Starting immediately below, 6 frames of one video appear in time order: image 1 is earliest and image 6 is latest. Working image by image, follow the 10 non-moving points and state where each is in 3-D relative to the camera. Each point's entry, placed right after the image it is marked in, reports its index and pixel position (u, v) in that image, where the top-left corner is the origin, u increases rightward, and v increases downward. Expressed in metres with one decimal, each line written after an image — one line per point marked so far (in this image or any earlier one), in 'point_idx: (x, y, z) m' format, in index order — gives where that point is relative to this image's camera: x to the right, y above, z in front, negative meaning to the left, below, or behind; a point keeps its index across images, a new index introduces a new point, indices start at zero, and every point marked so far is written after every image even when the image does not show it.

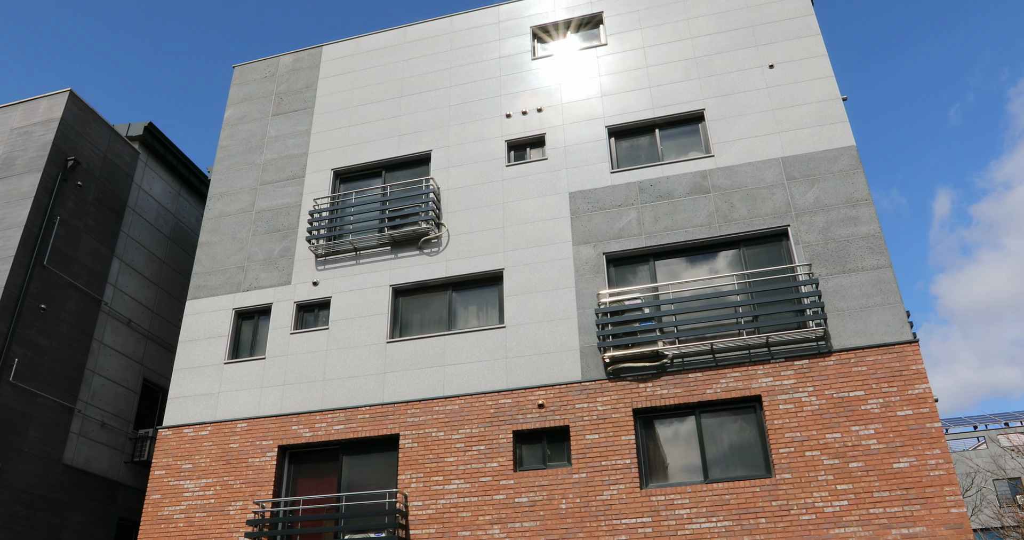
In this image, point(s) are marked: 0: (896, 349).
0: (+7.1, -1.5, +13.9) m
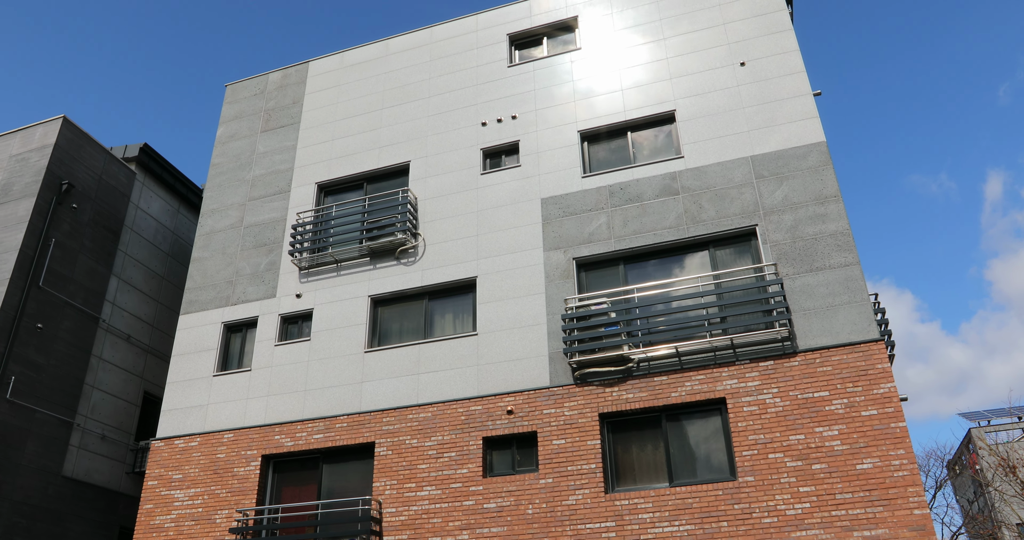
0: (+6.4, -1.4, +13.7) m
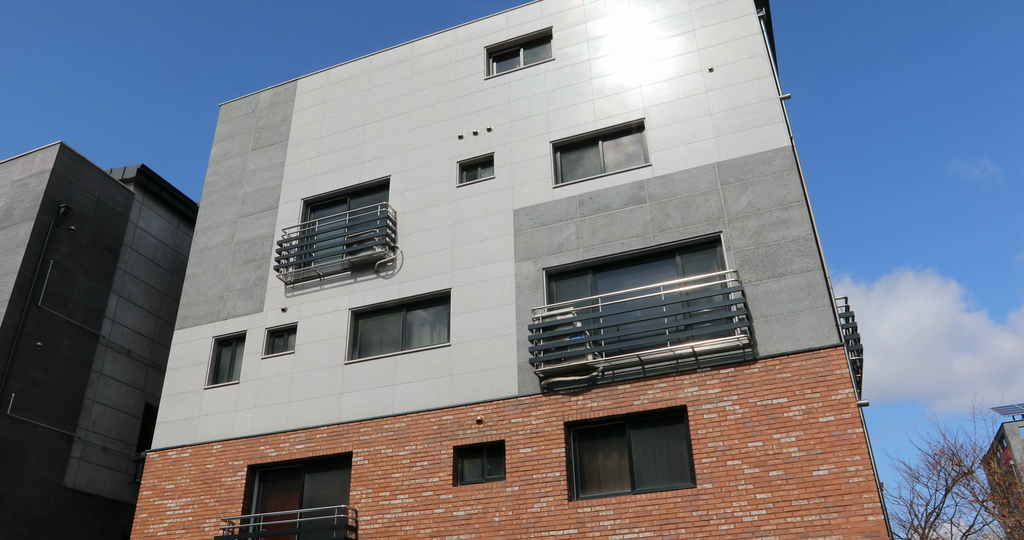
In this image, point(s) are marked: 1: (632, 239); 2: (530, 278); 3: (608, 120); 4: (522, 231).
0: (+5.6, -1.5, +13.7) m
1: (+2.6, +0.7, +16.0) m
2: (+0.4, -0.2, +16.5) m
3: (+2.3, +3.5, +17.7) m
4: (+0.2, +0.9, +17.1) m
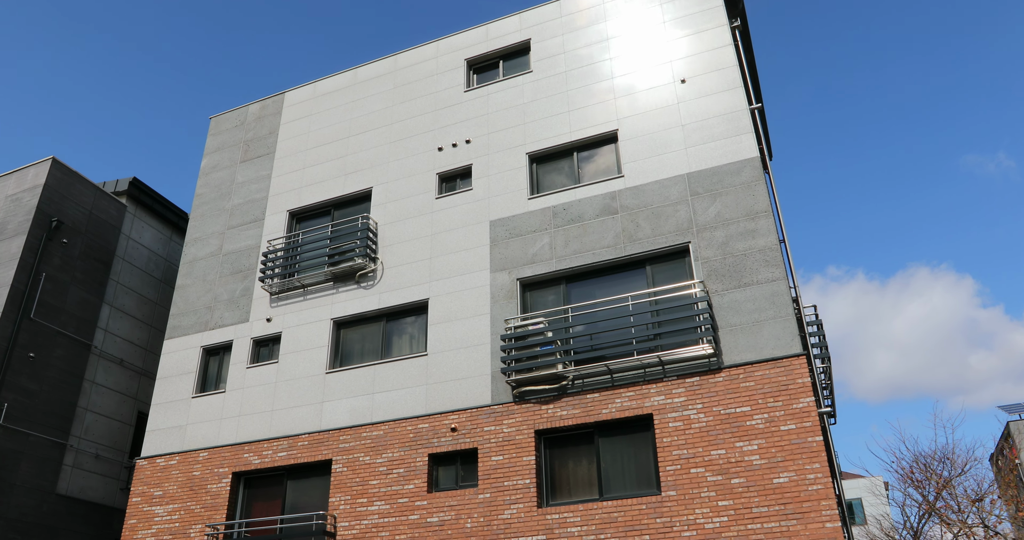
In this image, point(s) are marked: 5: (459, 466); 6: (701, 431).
0: (+5.0, -1.7, +13.9) m
1: (+2.0, +0.4, +16.3) m
2: (-0.2, -0.4, +16.8) m
3: (+1.7, +3.3, +18.0) m
4: (-0.3, +0.7, +17.4) m
5: (-1.1, -4.1, +15.7) m
6: (+3.5, -3.0, +13.9) m
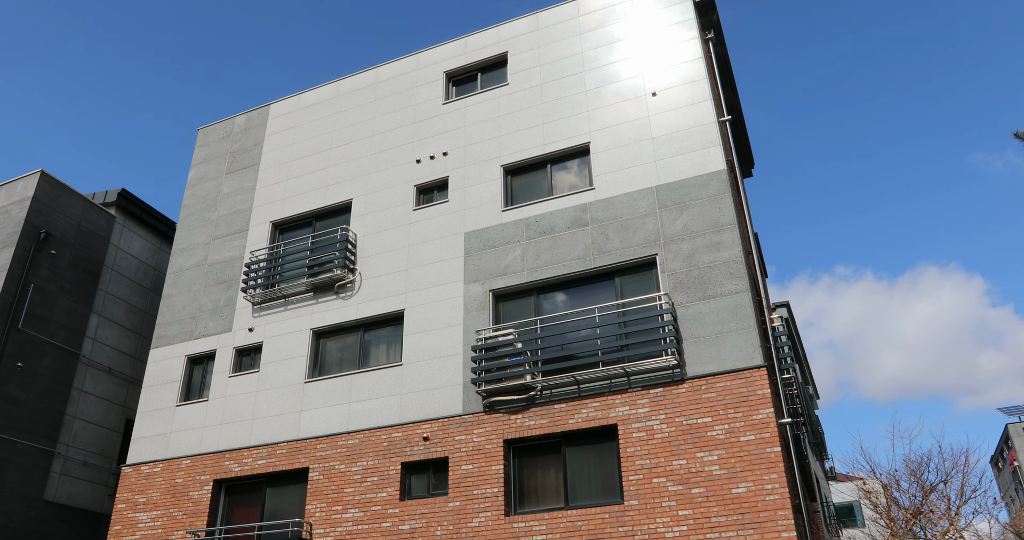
0: (+4.4, -2.0, +14.2) m
1: (+1.3, +0.2, +16.6) m
2: (-0.8, -0.7, +17.1) m
3: (+1.1, +3.1, +18.3) m
4: (-1.0, +0.4, +17.7) m
5: (-1.7, -4.4, +16.0) m
6: (+2.9, -3.2, +14.2) m
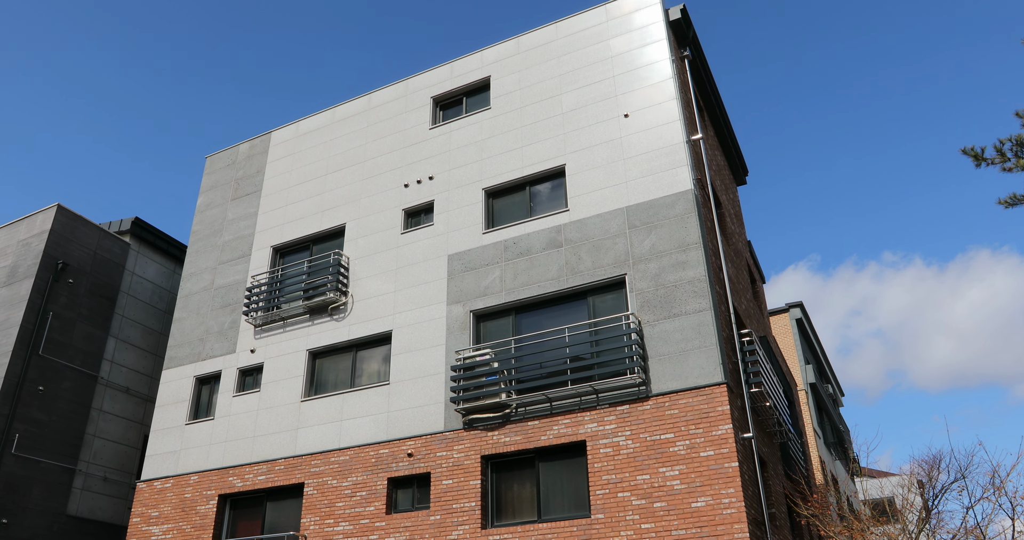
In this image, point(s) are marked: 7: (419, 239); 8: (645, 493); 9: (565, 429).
0: (+3.8, -2.4, +14.7) m
1: (+0.8, -0.3, +17.2) m
2: (-1.3, -1.2, +17.9) m
3: (+0.6, +2.6, +18.9) m
4: (-1.4, -0.1, +18.5) m
5: (-2.2, -4.9, +16.9) m
6: (+2.3, -3.7, +14.8) m
7: (-2.4, +0.8, +19.6) m
8: (+2.5, -4.3, +14.3) m
9: (+1.1, -3.3, +15.6) m
